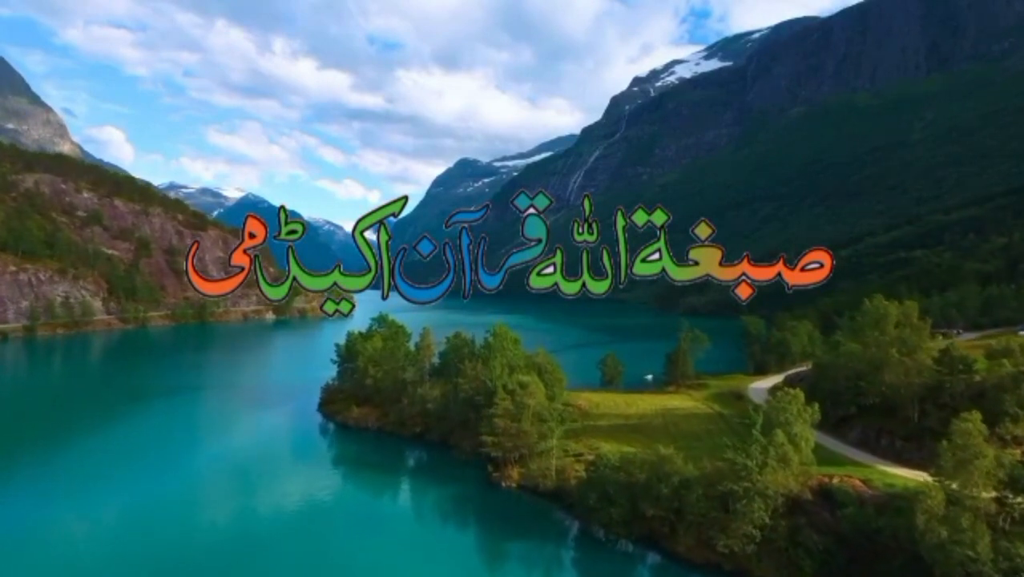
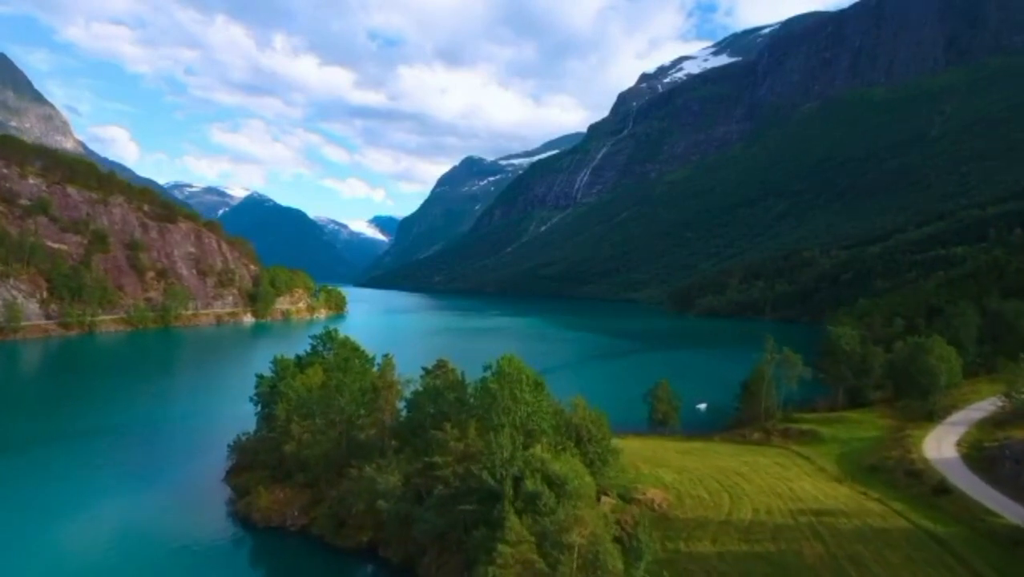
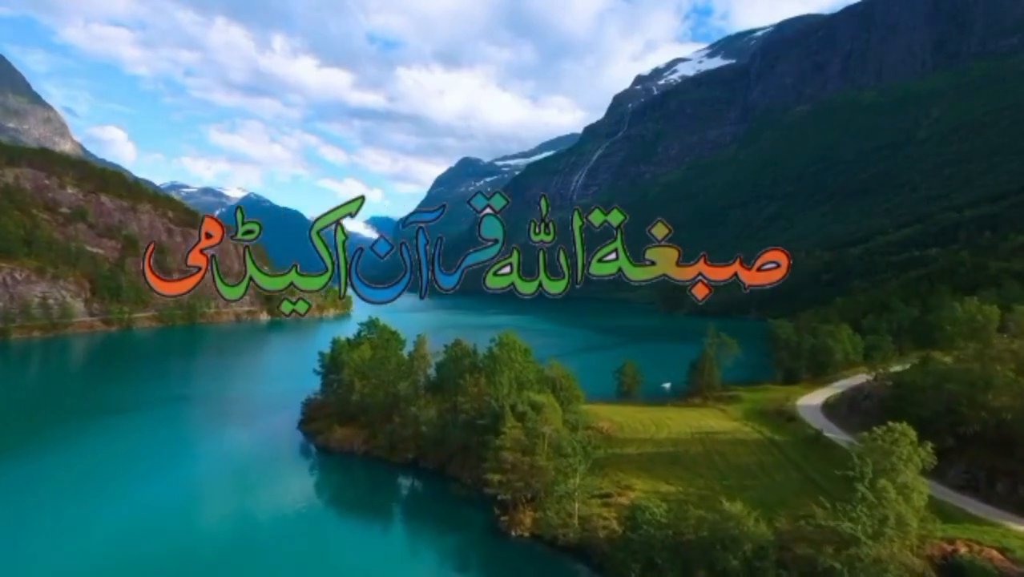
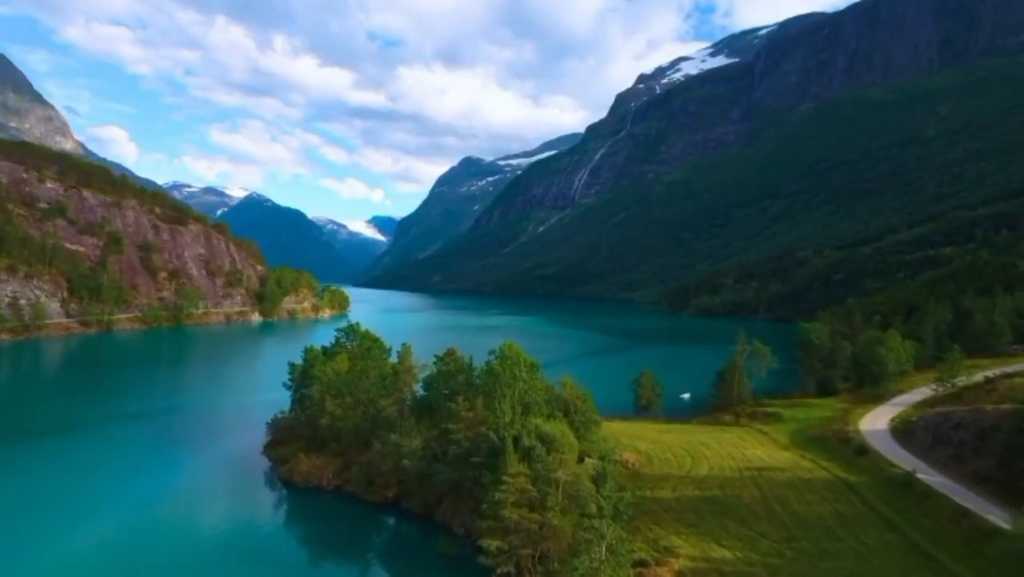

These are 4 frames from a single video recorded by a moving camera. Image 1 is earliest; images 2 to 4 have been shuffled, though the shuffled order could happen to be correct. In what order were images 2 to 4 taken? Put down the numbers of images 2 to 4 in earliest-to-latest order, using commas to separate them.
3, 4, 2
